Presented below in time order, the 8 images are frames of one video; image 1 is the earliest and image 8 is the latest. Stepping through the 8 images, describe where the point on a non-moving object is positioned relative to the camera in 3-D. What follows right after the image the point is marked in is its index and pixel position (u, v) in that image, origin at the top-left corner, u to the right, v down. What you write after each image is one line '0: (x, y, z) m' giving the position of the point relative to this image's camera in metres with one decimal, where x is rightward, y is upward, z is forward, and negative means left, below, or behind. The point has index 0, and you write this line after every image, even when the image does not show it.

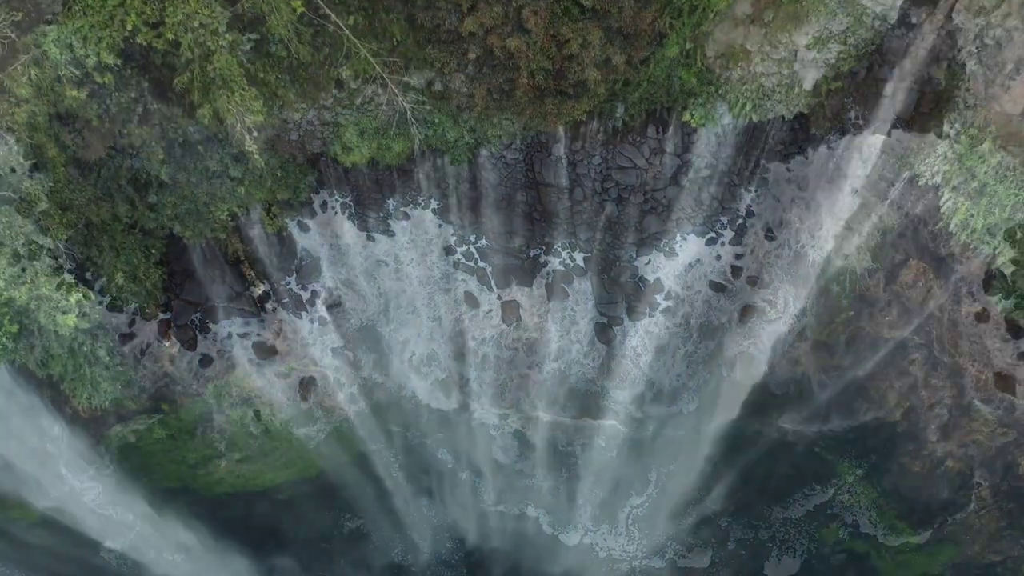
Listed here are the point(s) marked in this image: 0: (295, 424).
0: (-3.9, -2.5, +12.1) m
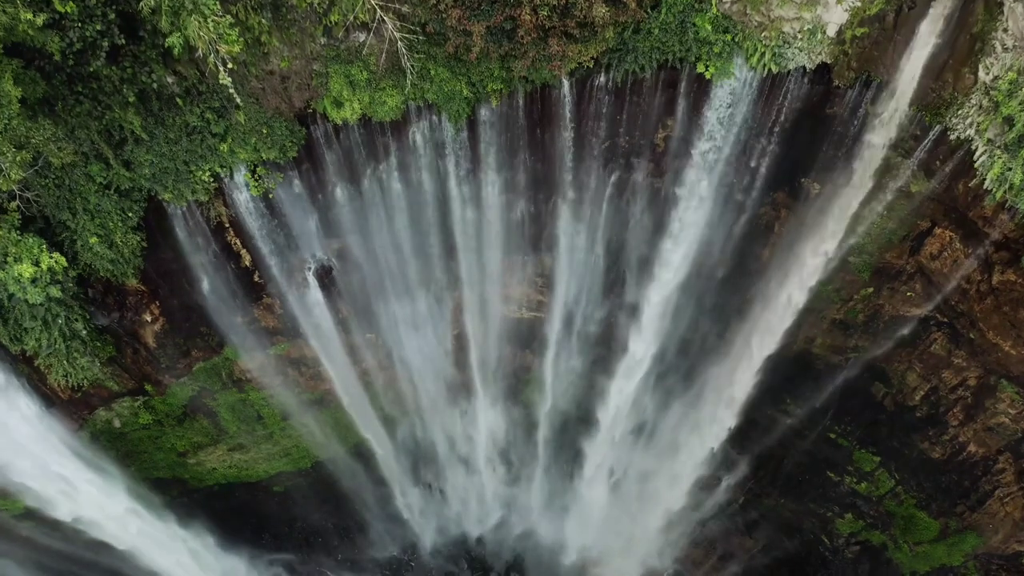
0: (-3.9, -2.1, +11.6) m
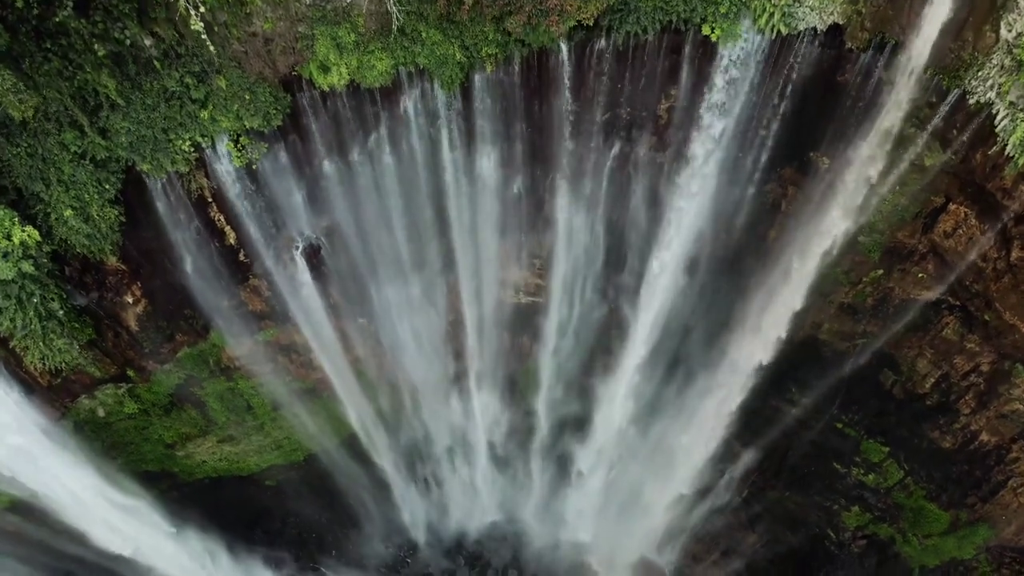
0: (-3.9, -1.9, +11.2) m
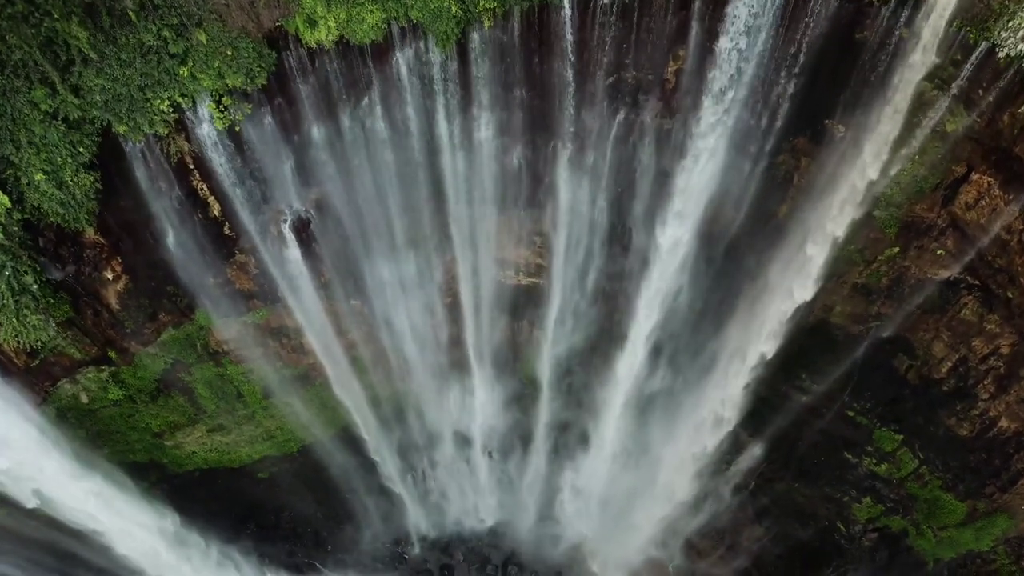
0: (-3.9, -1.6, +10.8) m
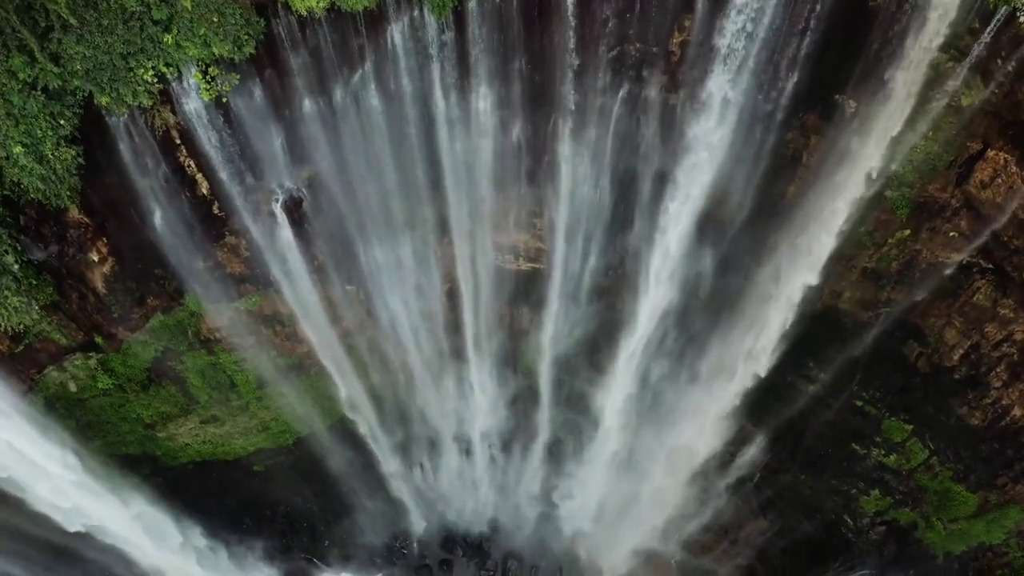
0: (-3.9, -1.4, +10.6) m
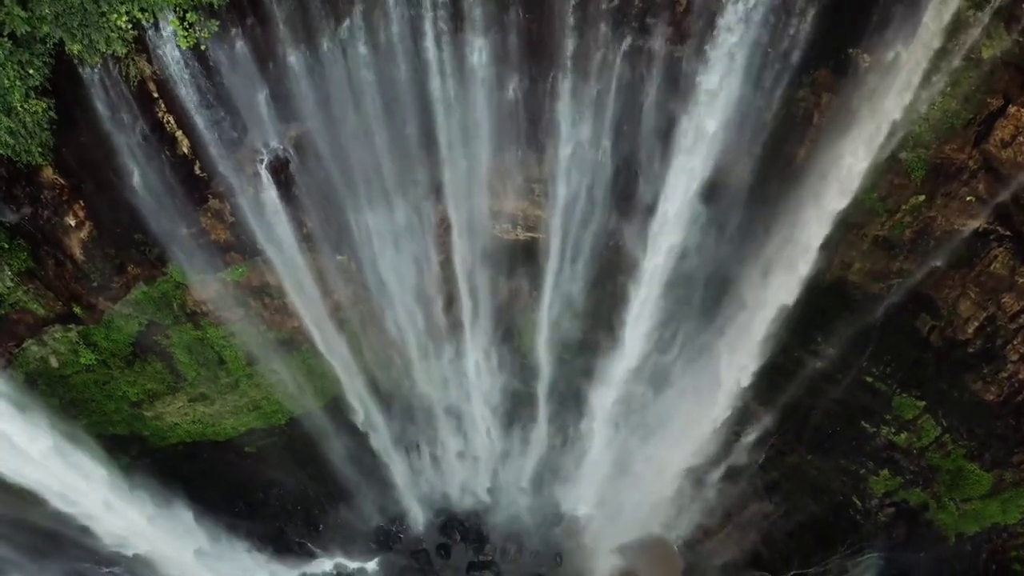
0: (-3.9, -1.0, +10.2) m
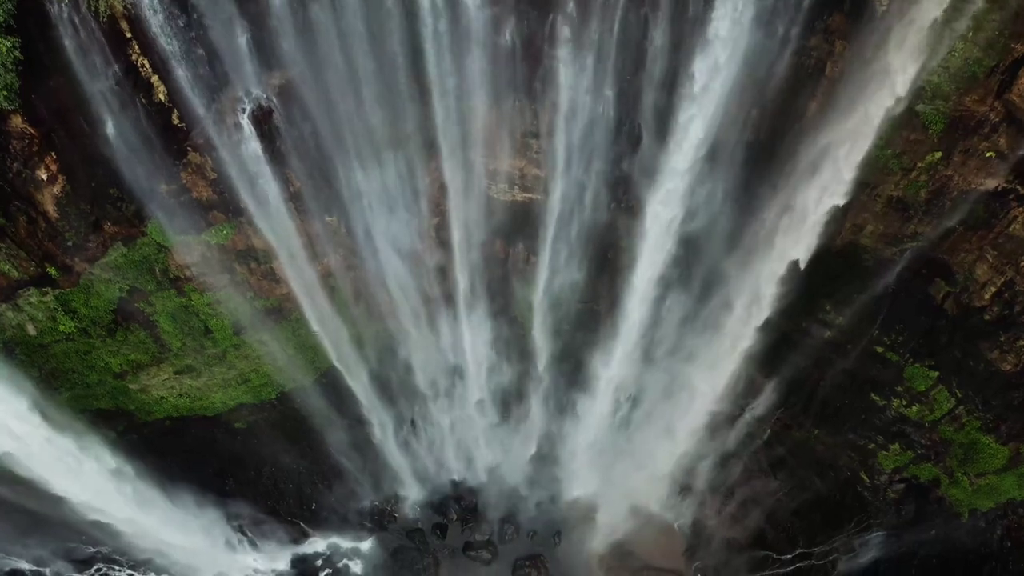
0: (-4.0, -0.5, +9.8) m
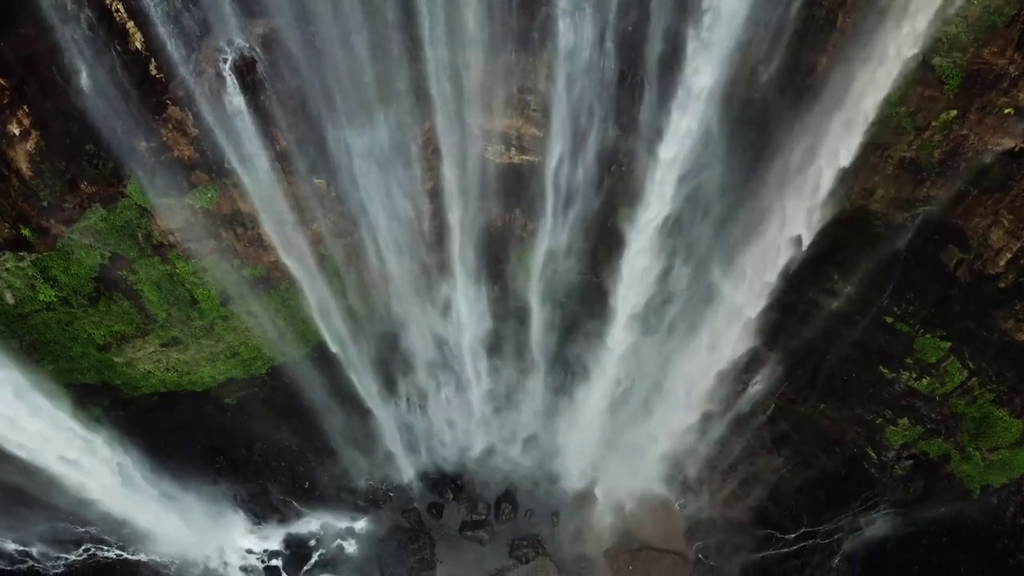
0: (-4.0, 0.0, +9.5) m
